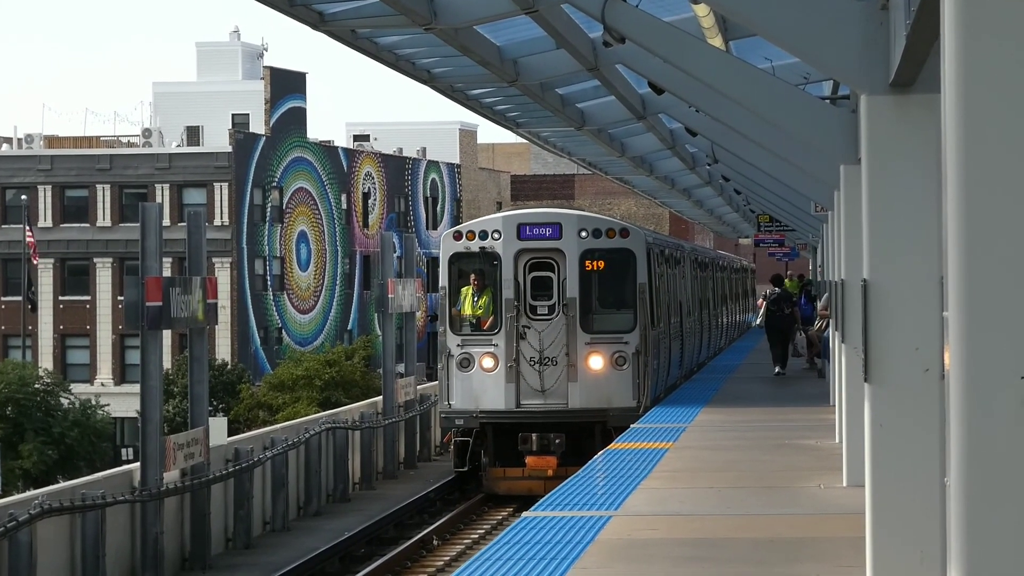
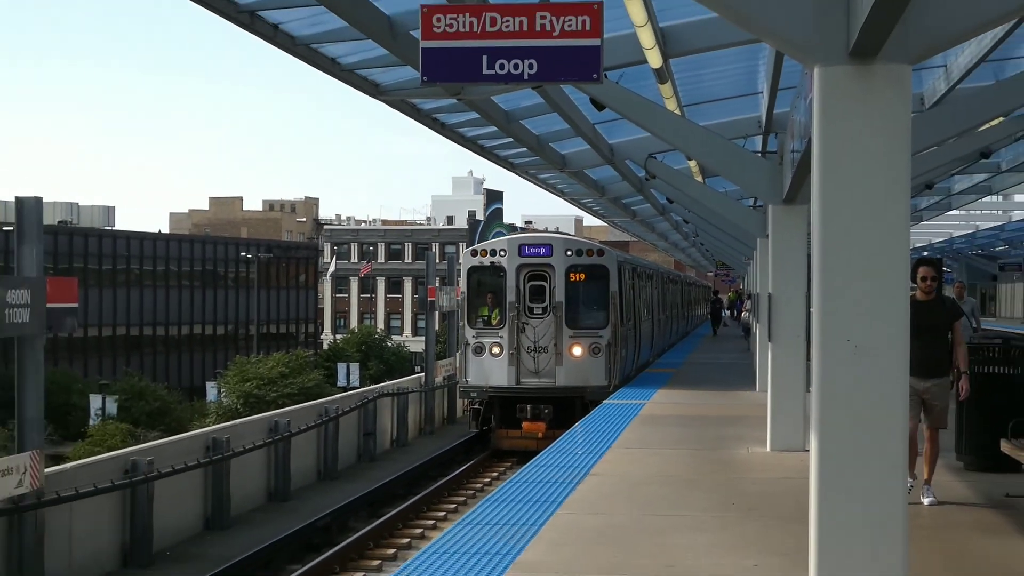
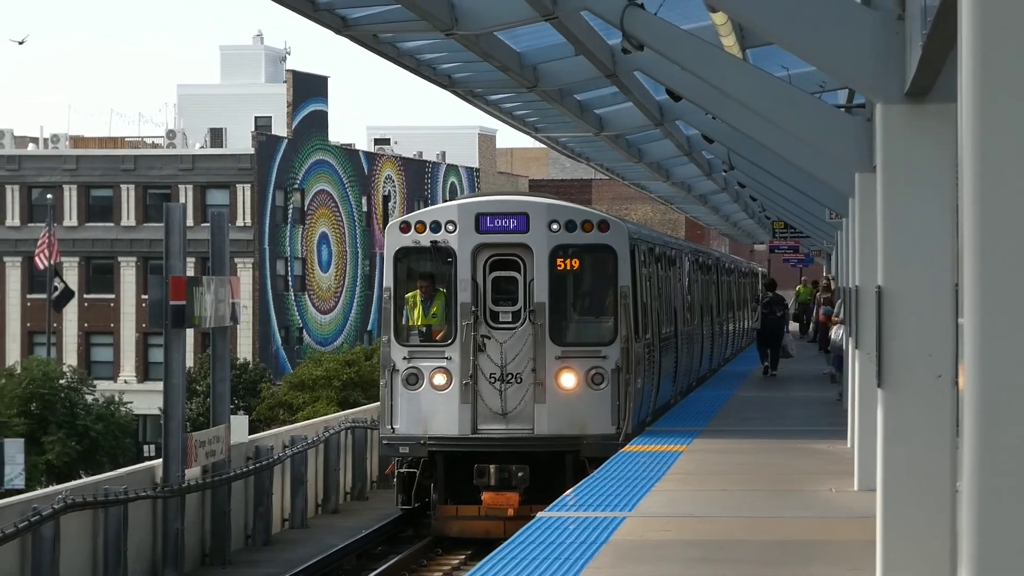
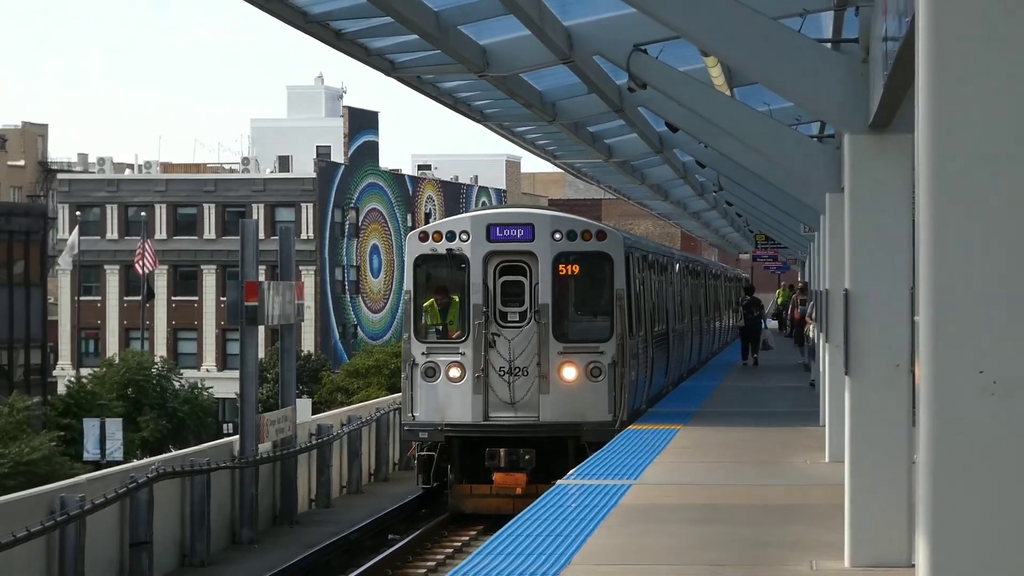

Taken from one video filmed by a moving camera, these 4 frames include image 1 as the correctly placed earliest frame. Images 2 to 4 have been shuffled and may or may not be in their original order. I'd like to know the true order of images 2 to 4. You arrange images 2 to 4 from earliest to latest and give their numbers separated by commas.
3, 4, 2
